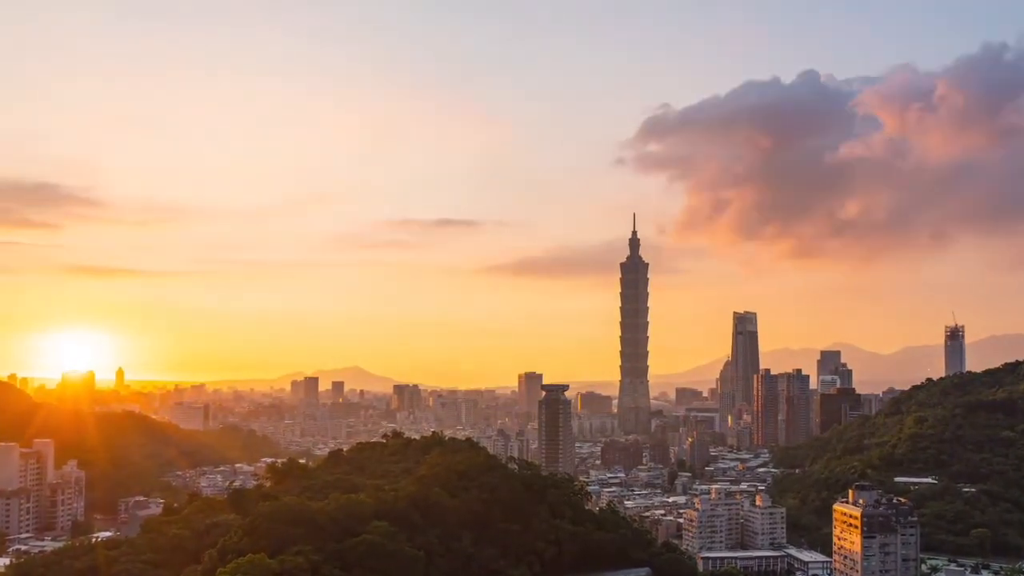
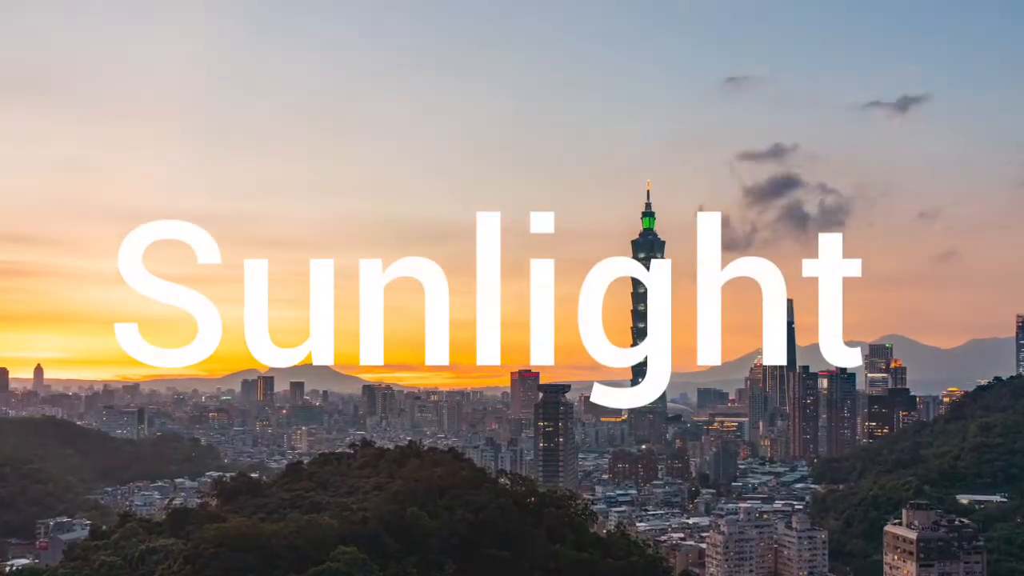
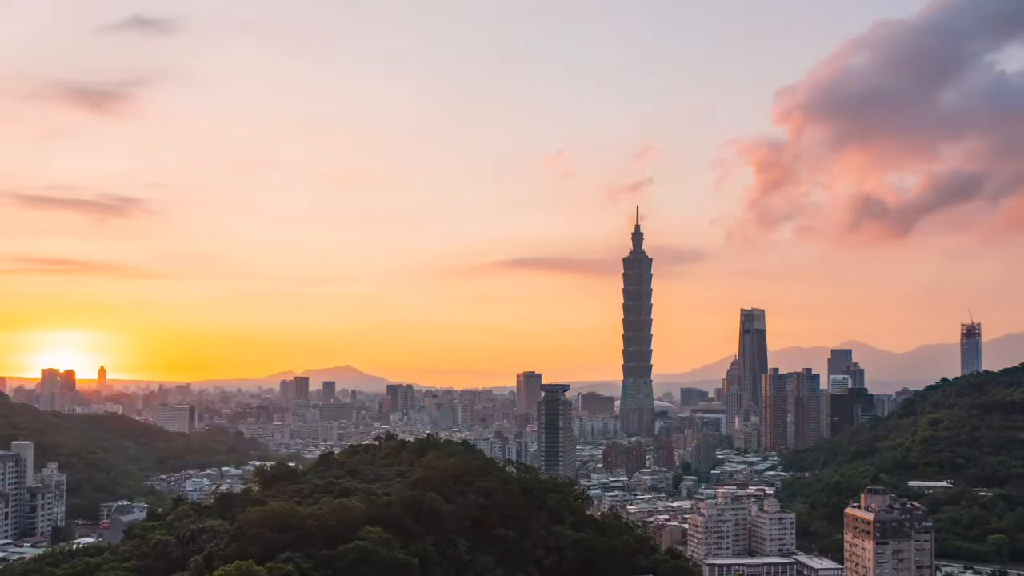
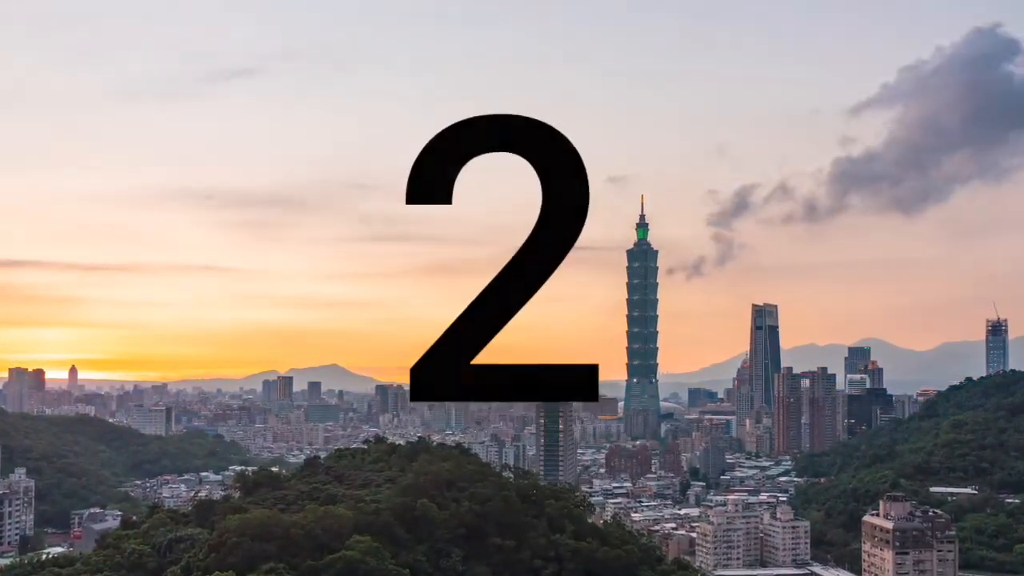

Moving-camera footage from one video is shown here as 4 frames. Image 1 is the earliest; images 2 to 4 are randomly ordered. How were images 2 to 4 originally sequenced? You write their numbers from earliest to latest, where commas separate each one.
3, 4, 2
